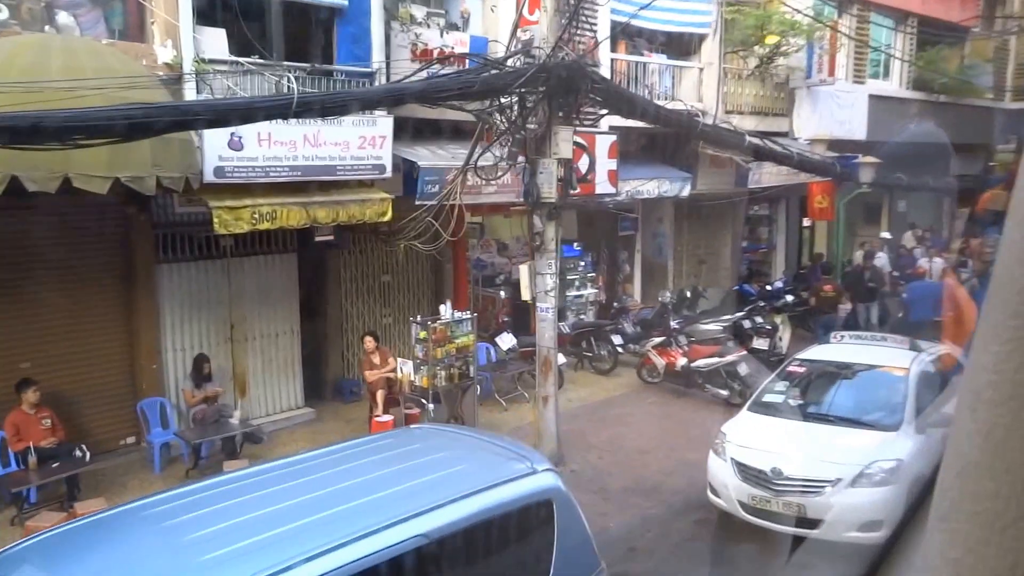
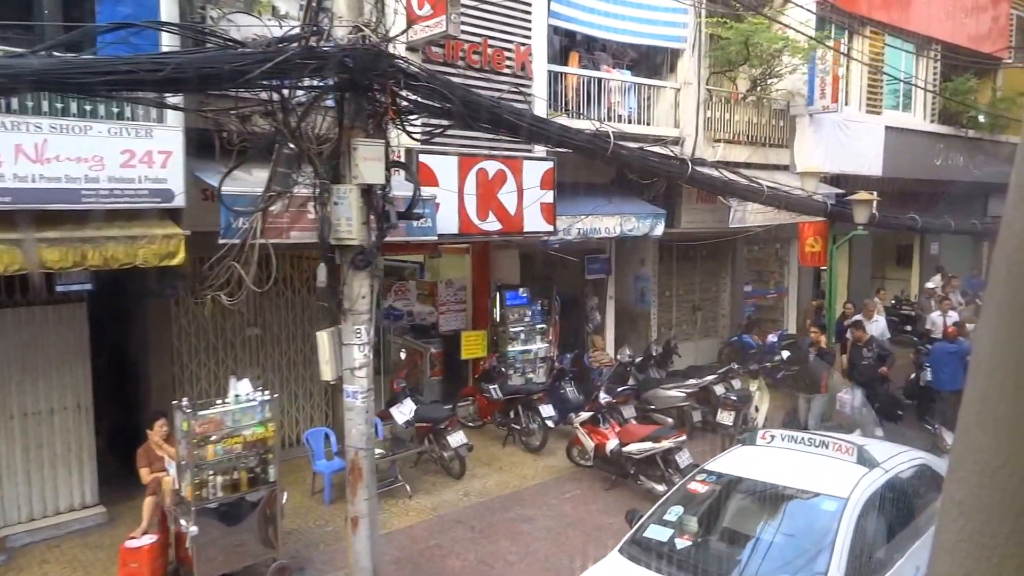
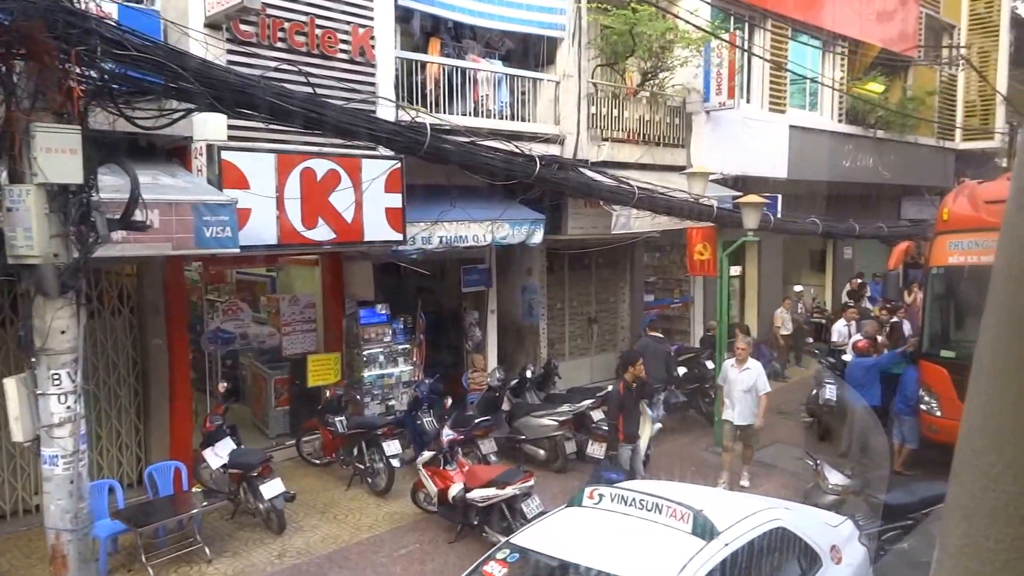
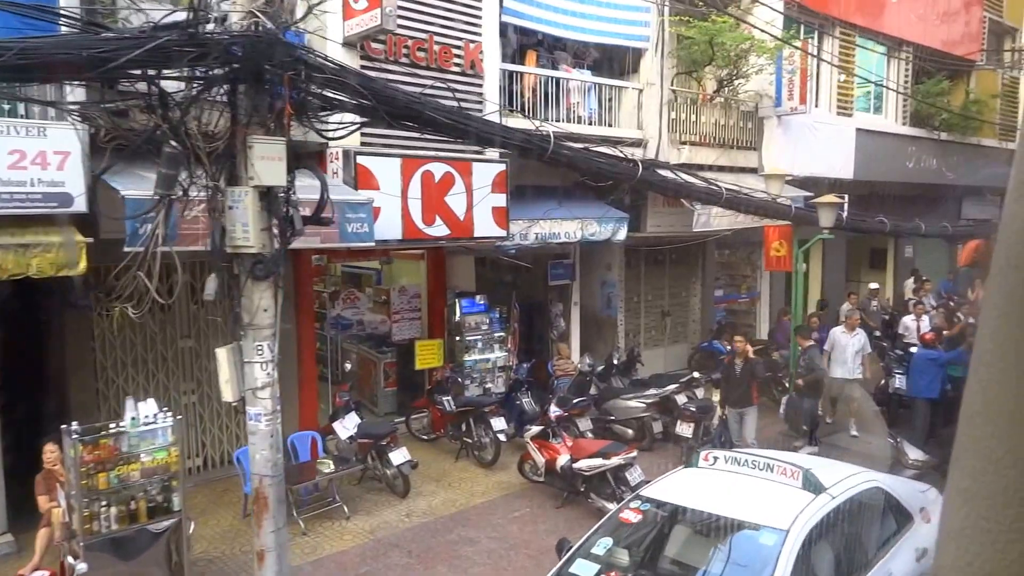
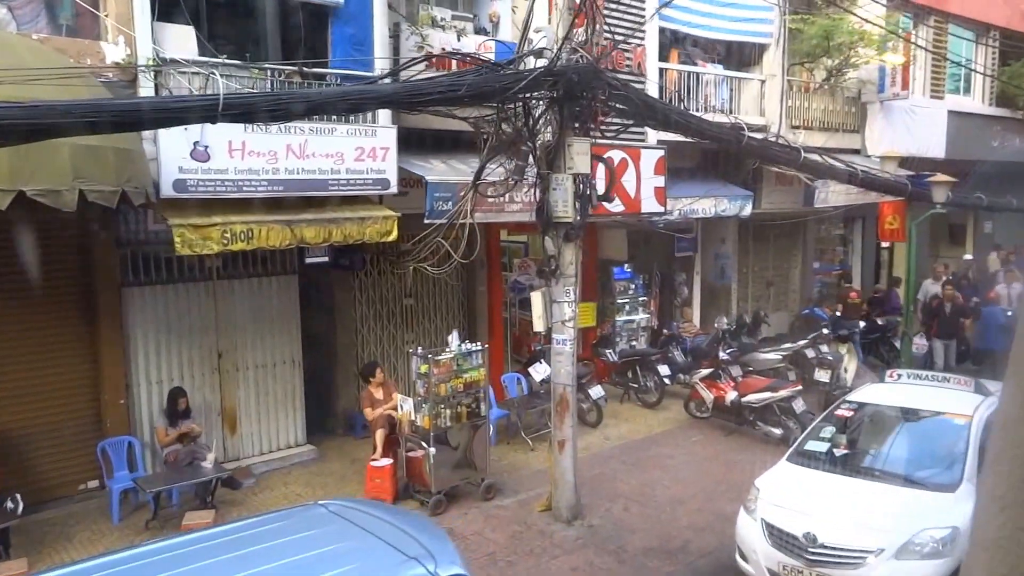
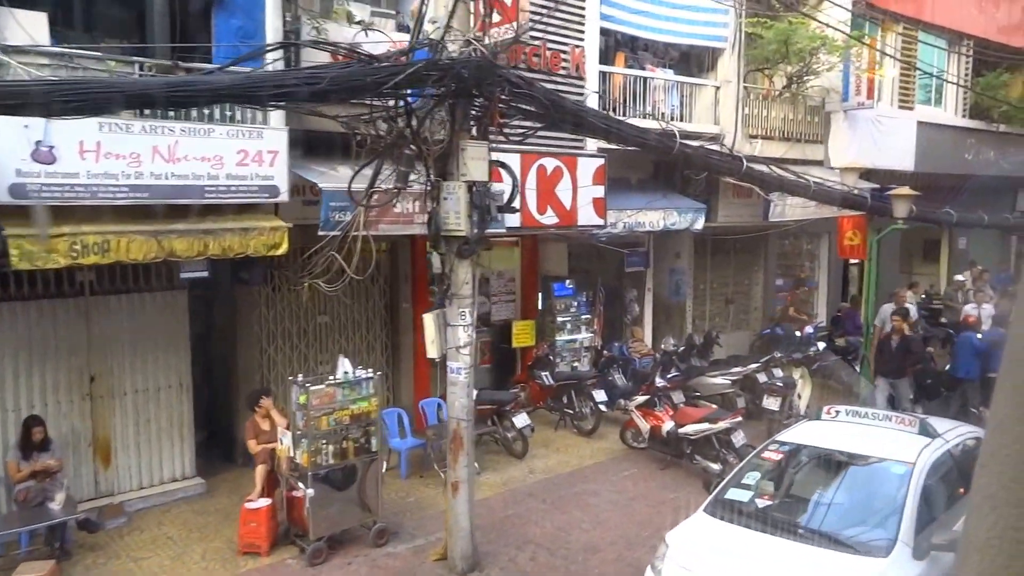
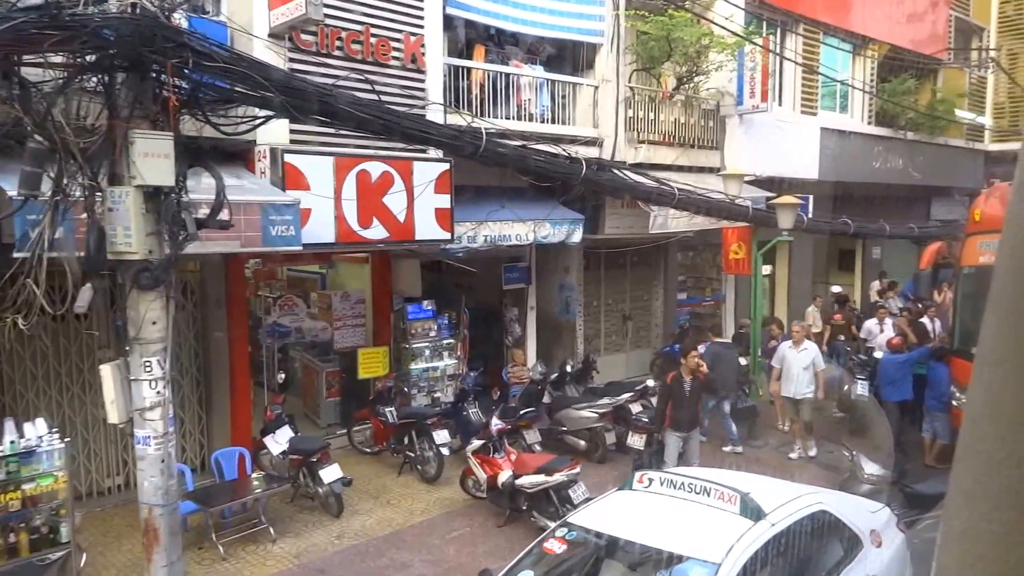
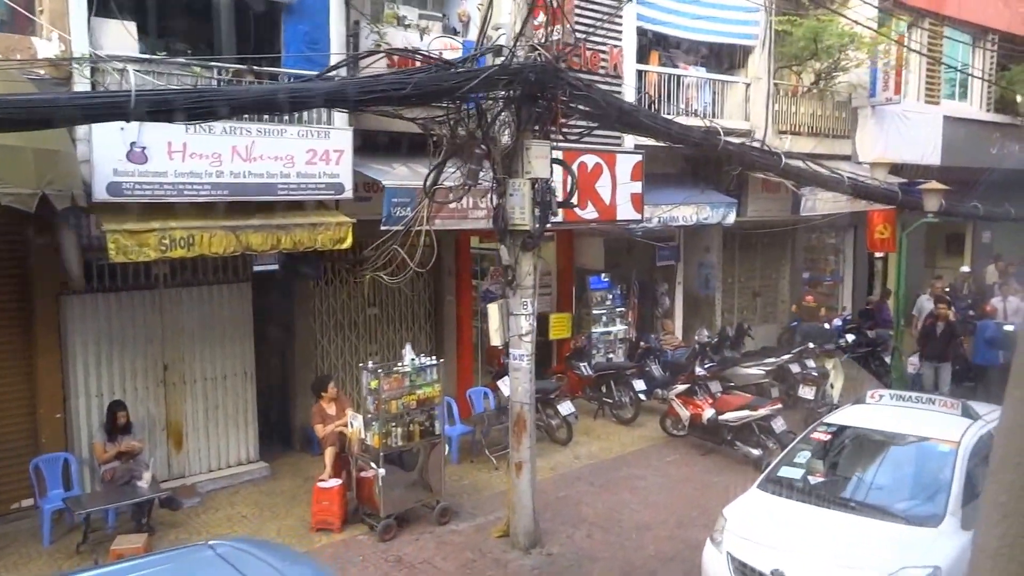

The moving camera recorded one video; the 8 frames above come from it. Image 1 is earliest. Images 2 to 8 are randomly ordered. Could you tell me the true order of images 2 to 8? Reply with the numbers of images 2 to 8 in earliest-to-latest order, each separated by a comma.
5, 8, 6, 2, 4, 7, 3
